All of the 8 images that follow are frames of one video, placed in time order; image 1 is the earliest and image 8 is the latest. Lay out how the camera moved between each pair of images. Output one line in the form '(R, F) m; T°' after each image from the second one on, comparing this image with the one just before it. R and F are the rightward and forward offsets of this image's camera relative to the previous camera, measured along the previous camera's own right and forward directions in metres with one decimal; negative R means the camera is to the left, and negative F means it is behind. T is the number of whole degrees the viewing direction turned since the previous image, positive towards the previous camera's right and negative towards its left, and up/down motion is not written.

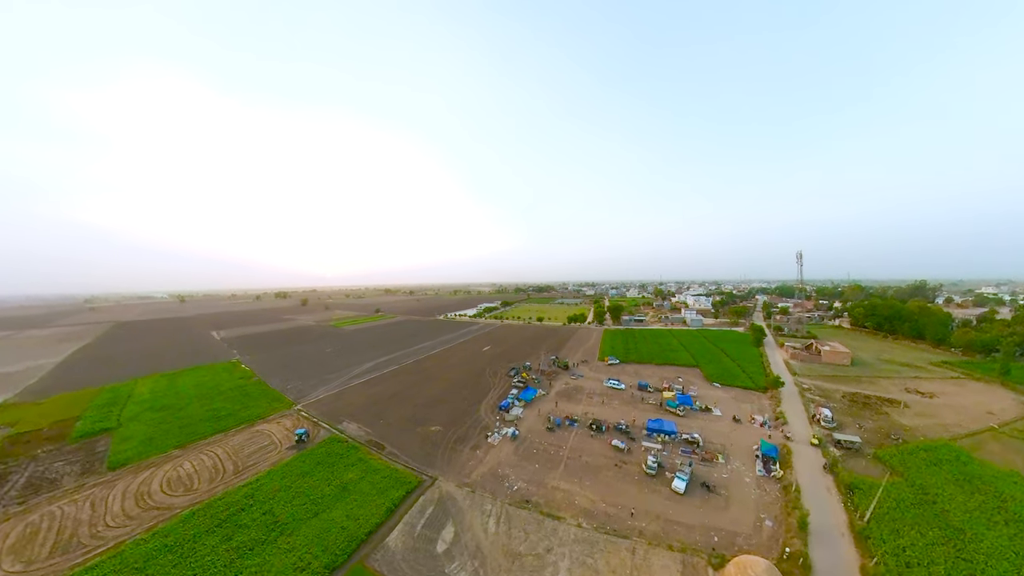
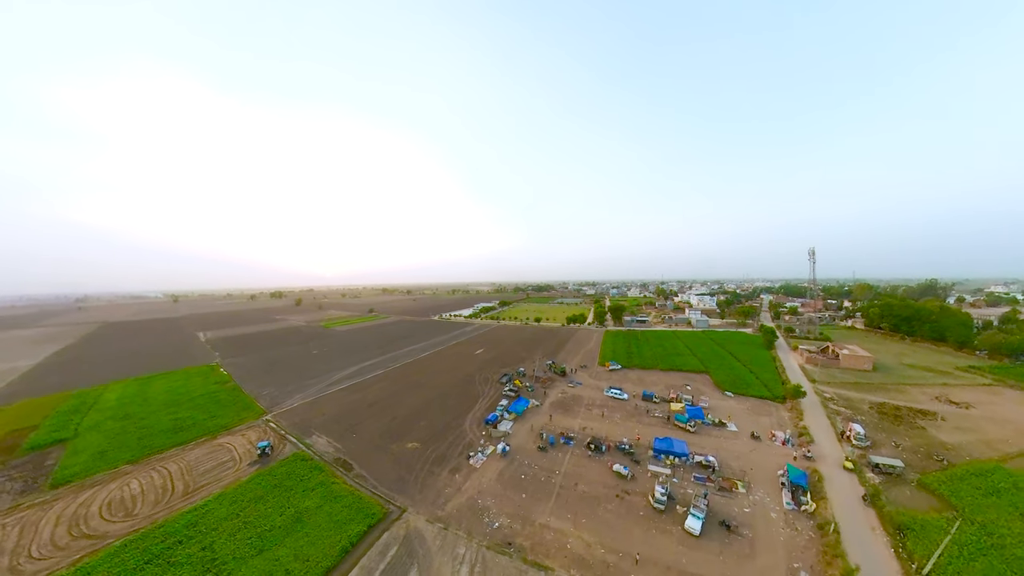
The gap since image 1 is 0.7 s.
(+0.8, +2.6) m; 0°
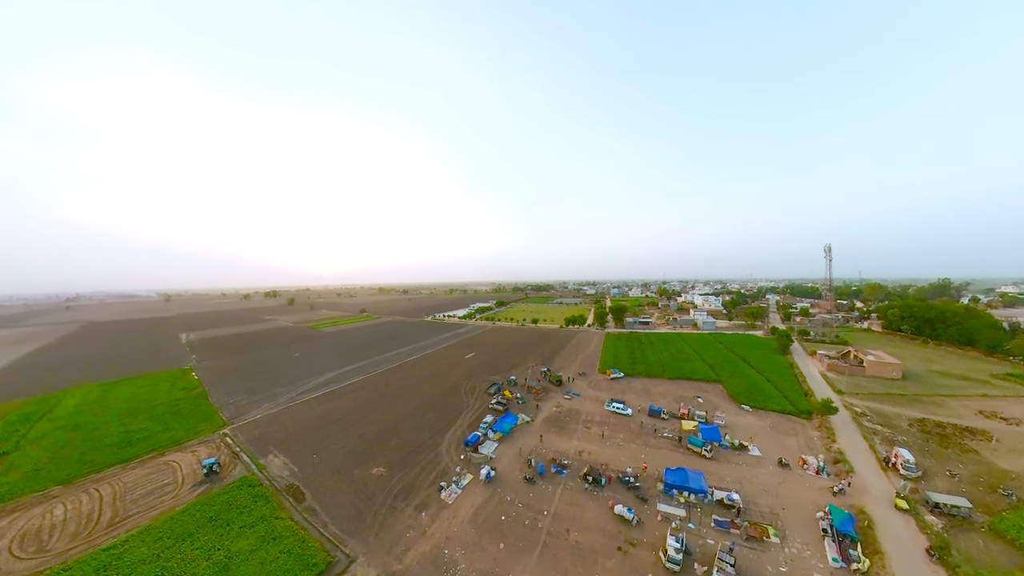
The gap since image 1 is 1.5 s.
(+0.9, +2.9) m; 0°
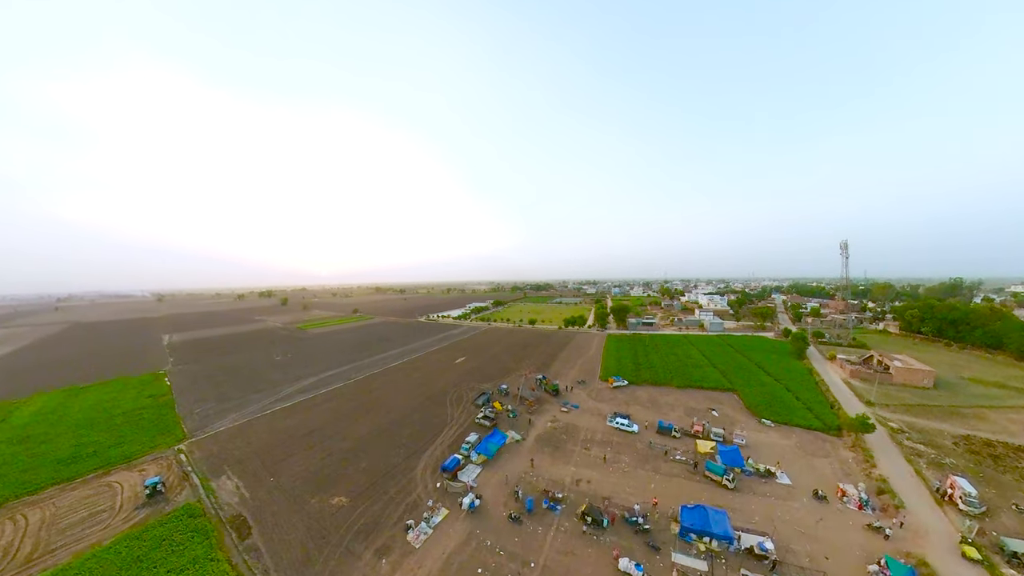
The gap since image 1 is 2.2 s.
(+0.6, +2.5) m; 0°
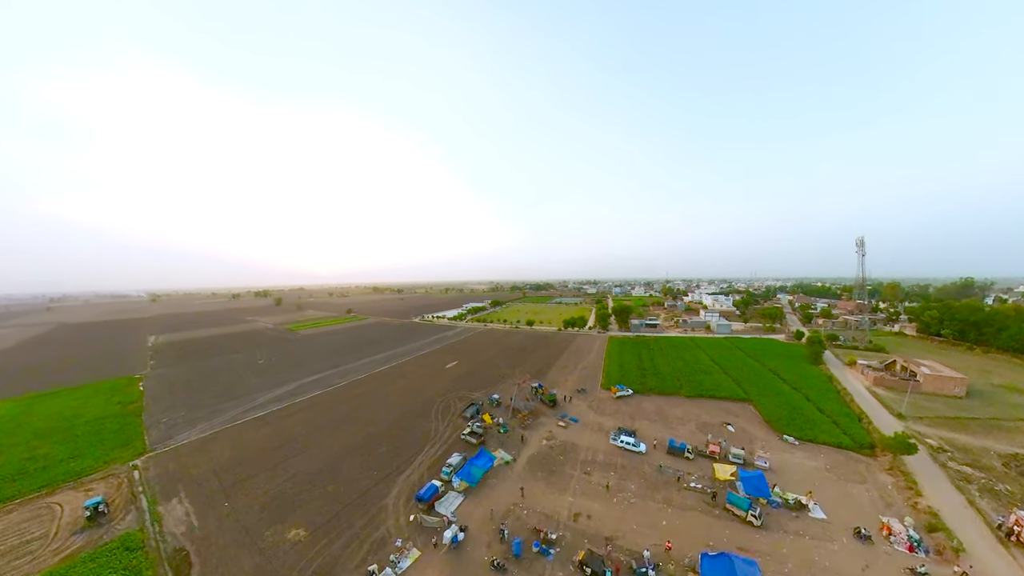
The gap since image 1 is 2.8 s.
(+0.5, +2.1) m; 0°
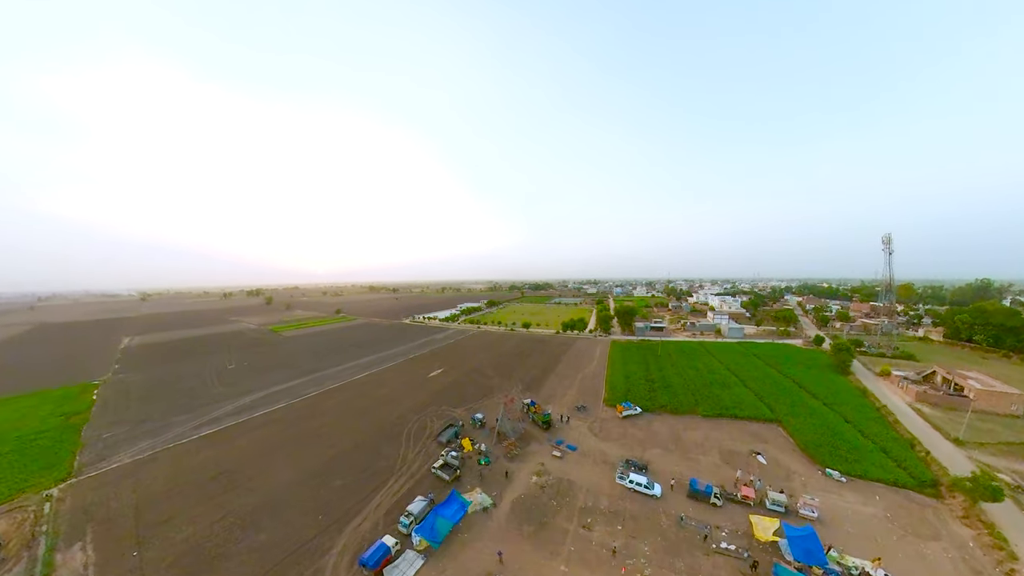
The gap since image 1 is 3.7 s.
(+0.7, +3.1) m; 0°
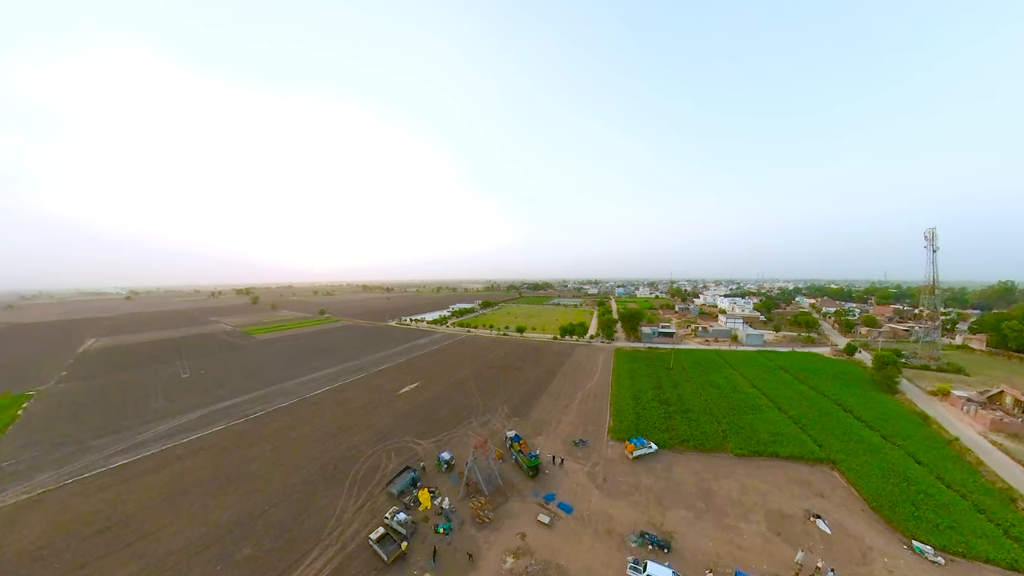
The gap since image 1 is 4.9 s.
(+0.9, +3.9) m; 0°
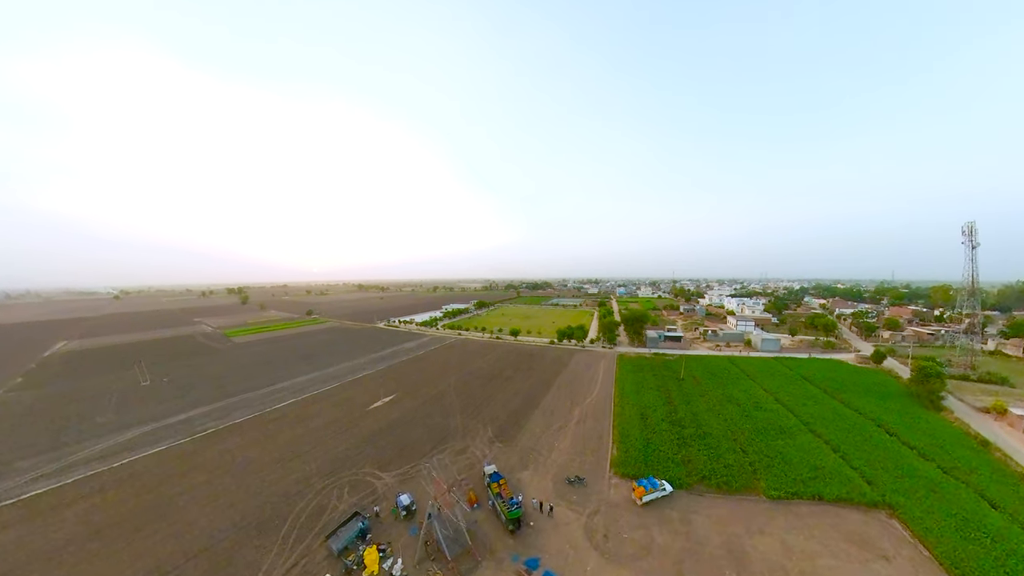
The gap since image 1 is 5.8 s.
(+0.8, +2.7) m; 0°
